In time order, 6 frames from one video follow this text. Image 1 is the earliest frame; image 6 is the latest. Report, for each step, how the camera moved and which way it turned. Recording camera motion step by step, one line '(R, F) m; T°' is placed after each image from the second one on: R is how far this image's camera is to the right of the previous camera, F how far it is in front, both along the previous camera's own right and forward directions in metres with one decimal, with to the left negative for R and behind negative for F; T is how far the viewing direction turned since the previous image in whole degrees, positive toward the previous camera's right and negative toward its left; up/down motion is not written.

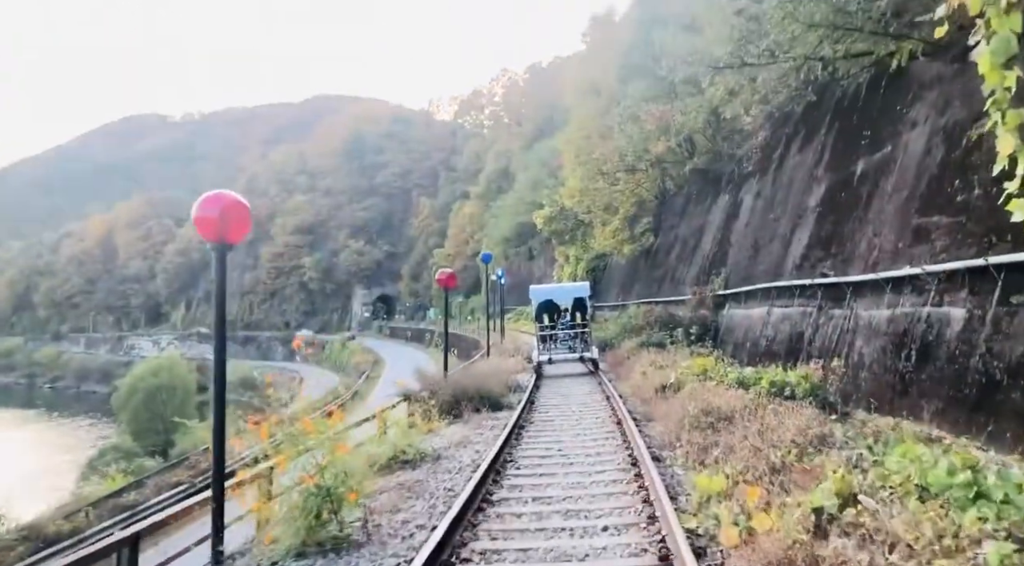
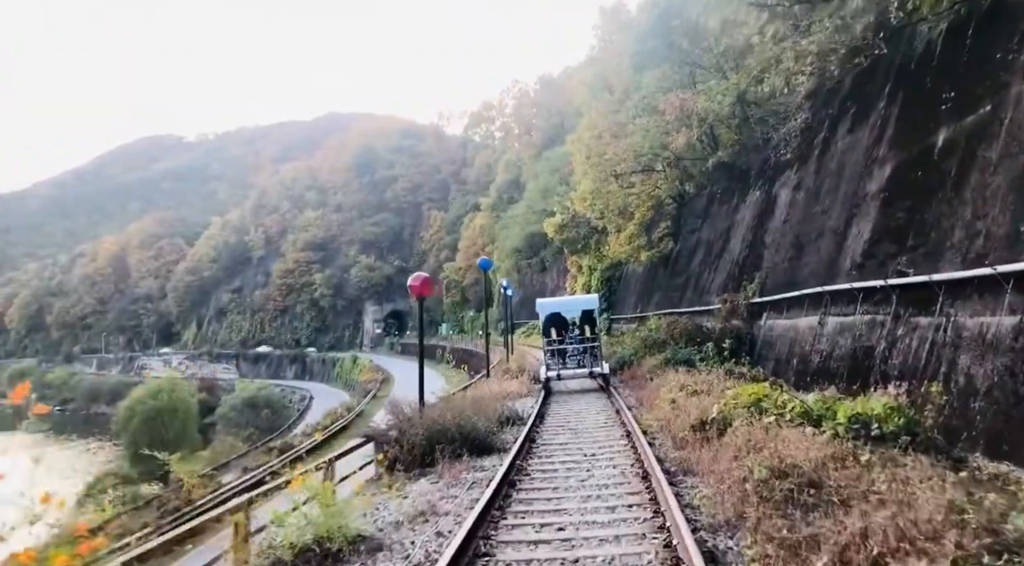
(+0.3, +2.8) m; -1°
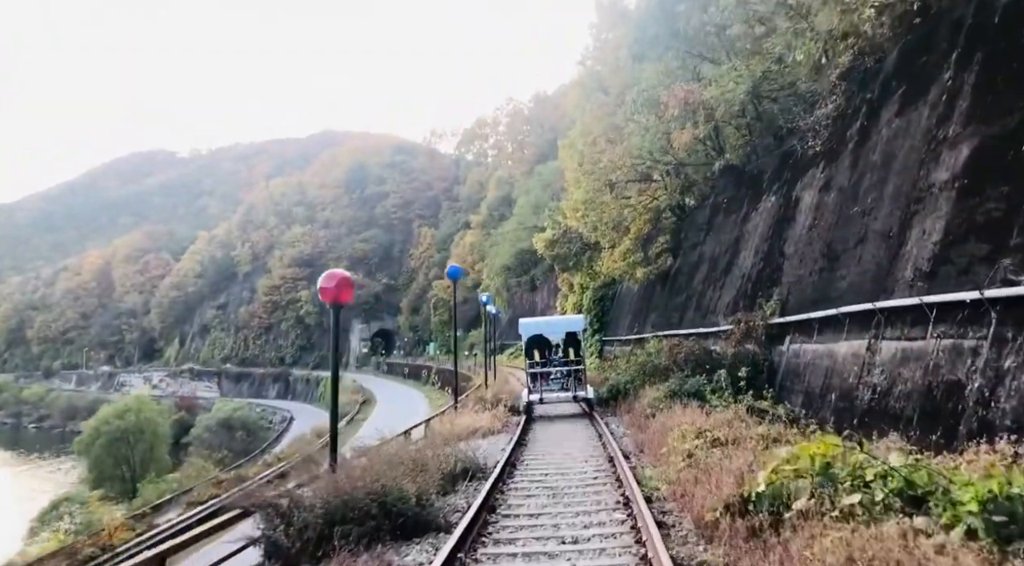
(+0.4, +3.1) m; +1°
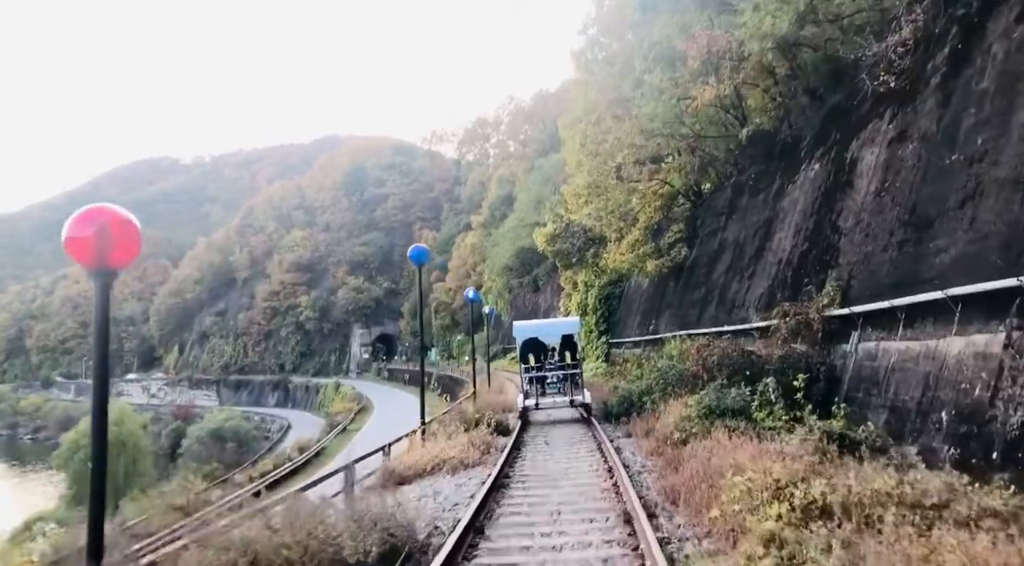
(+0.4, +3.7) m; 0°
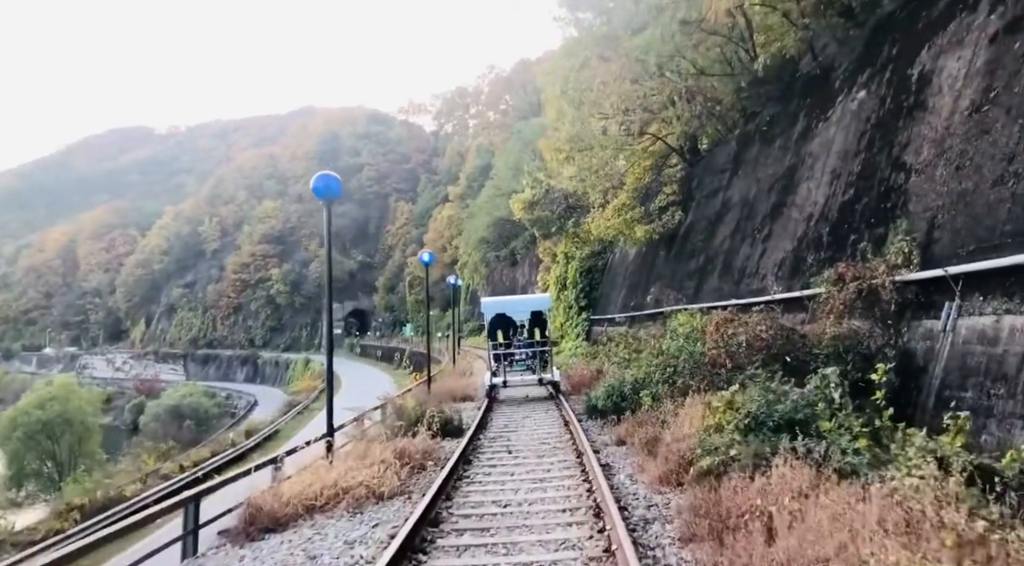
(+0.4, +3.8) m; +2°
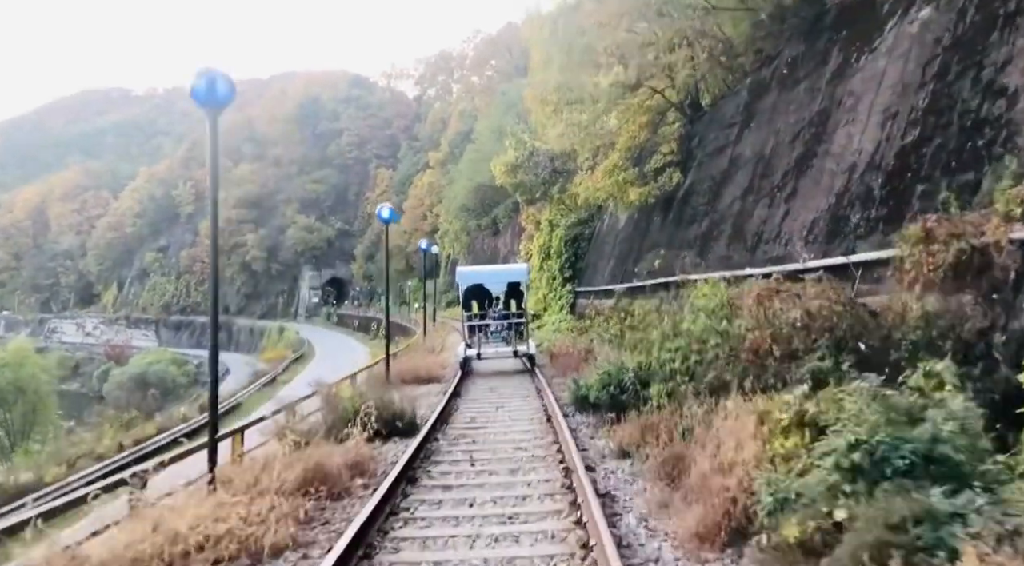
(+0.2, +2.7) m; +1°
